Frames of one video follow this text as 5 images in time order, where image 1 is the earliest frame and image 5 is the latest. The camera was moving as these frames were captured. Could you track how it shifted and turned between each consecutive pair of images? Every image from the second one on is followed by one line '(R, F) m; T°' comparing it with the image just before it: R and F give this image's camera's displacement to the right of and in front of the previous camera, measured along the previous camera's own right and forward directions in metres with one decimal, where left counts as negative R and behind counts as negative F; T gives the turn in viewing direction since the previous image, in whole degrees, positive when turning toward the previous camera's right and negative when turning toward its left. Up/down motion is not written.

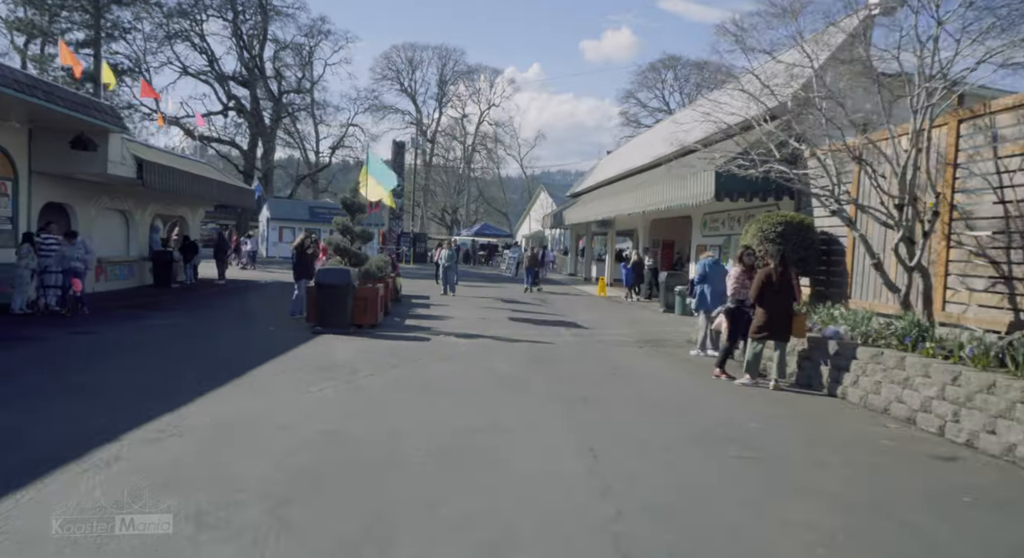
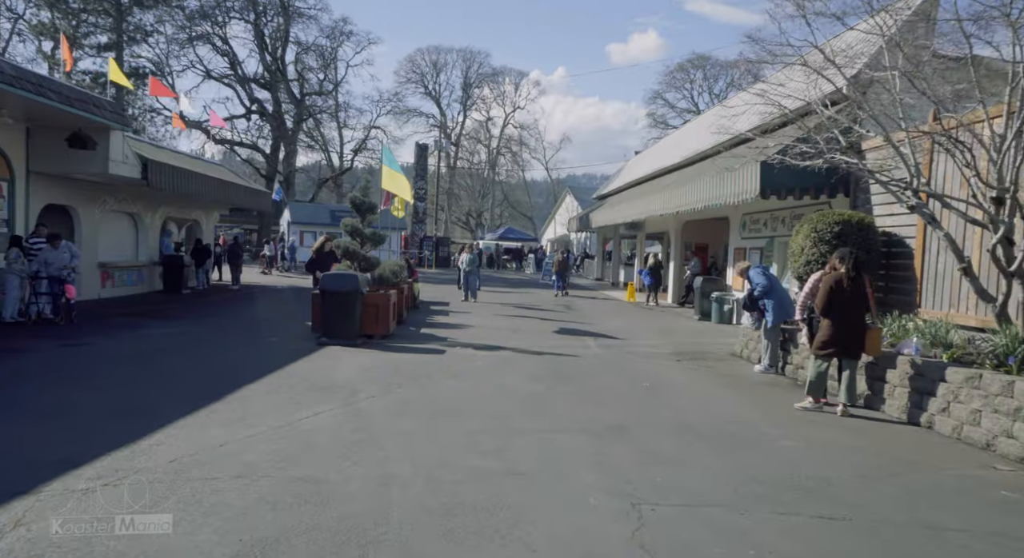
(0.0, +1.4) m; -2°
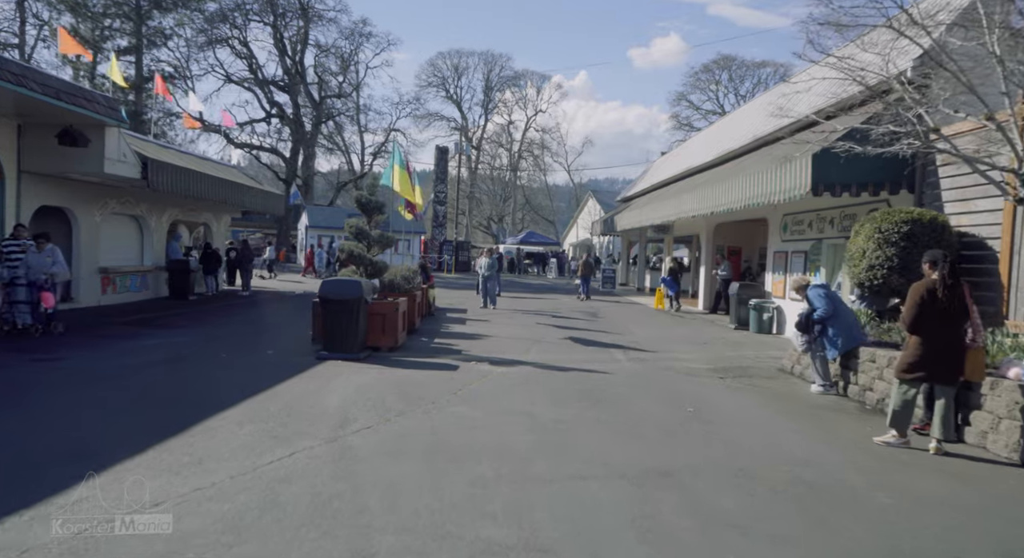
(0.0, +1.4) m; -2°
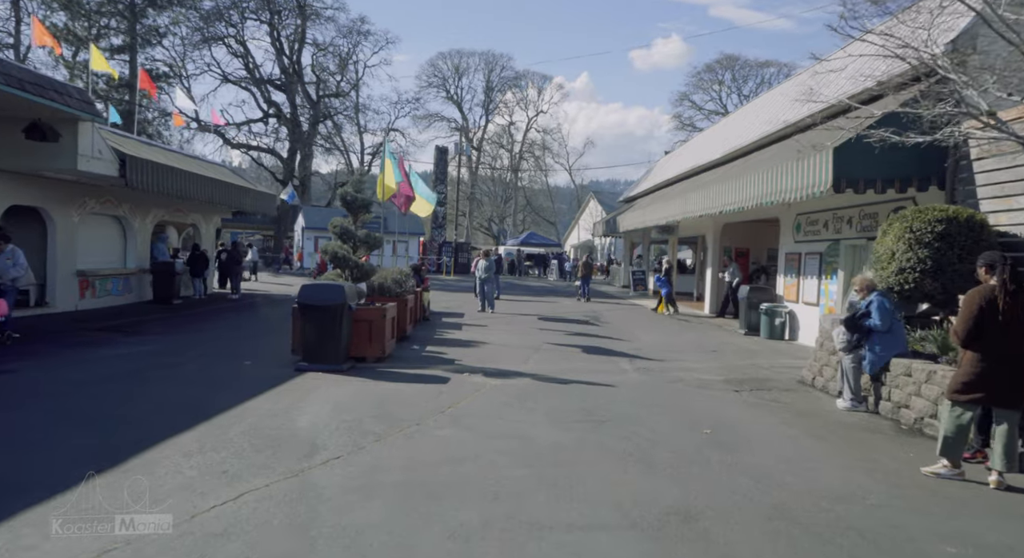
(+0.1, +1.0) m; 0°
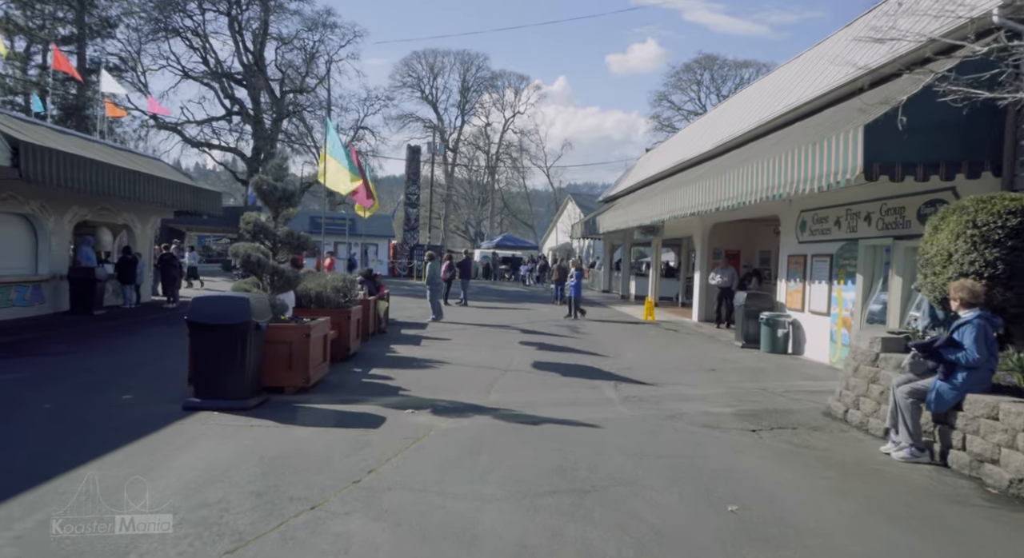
(+0.3, +2.4) m; +2°
